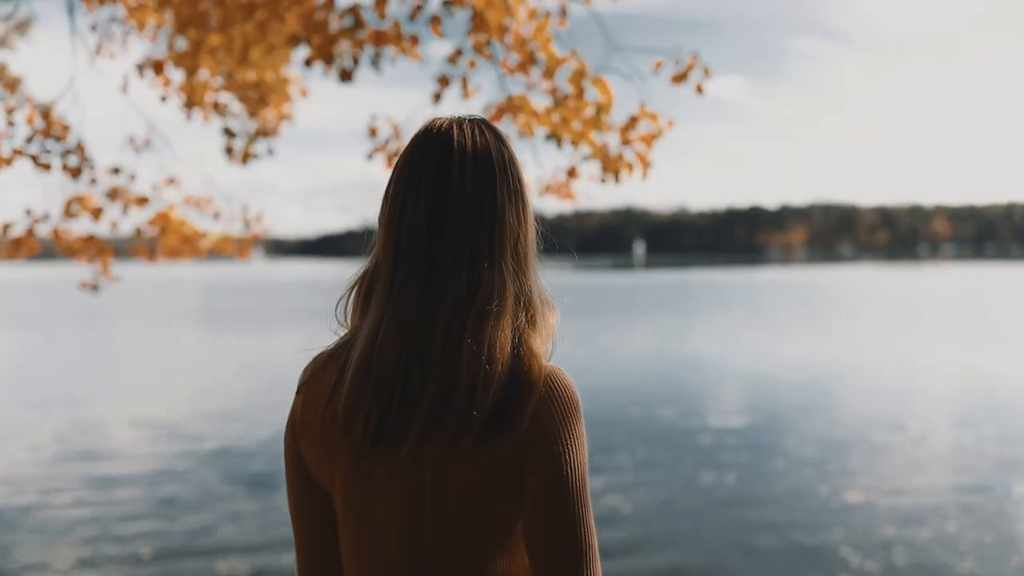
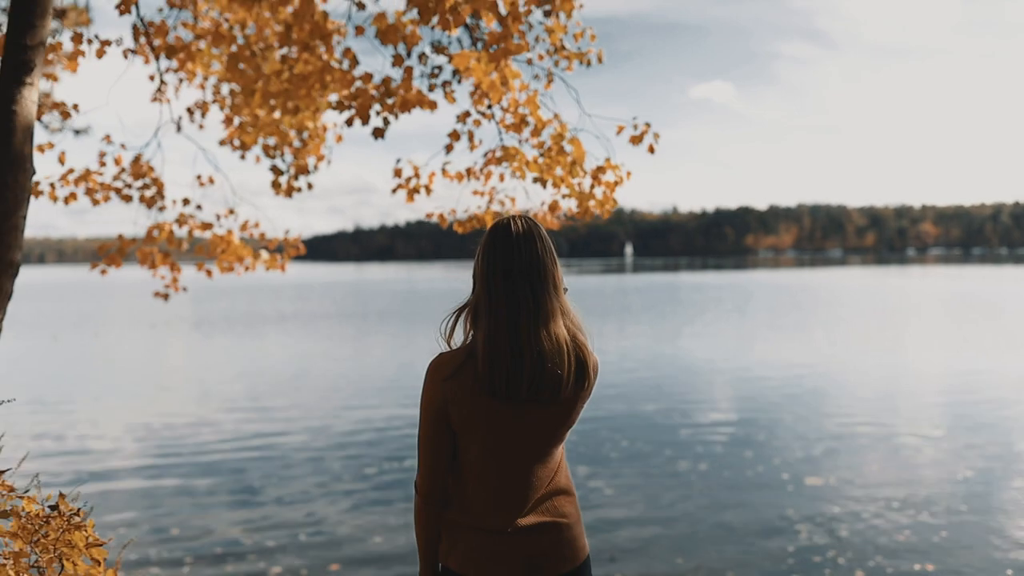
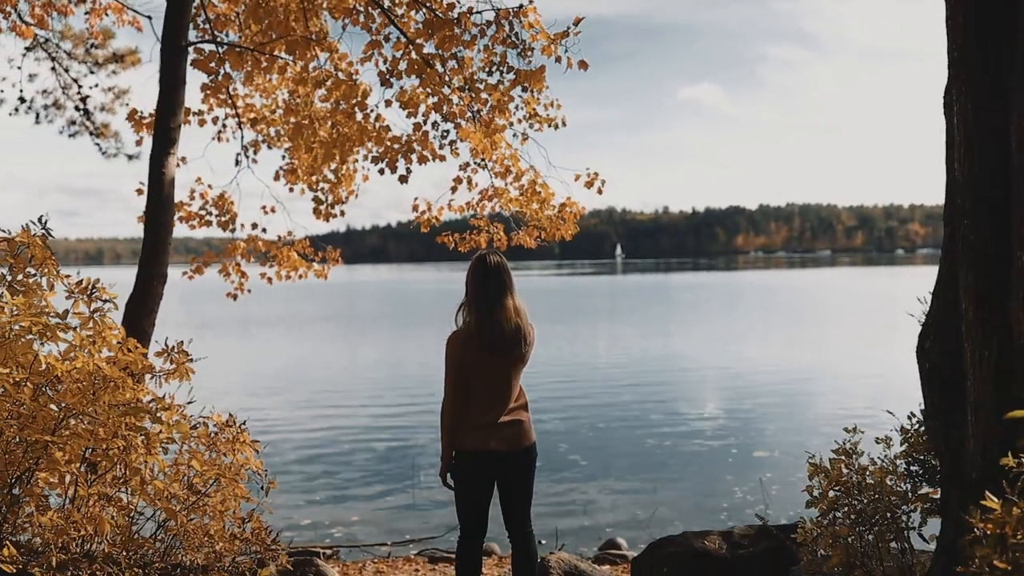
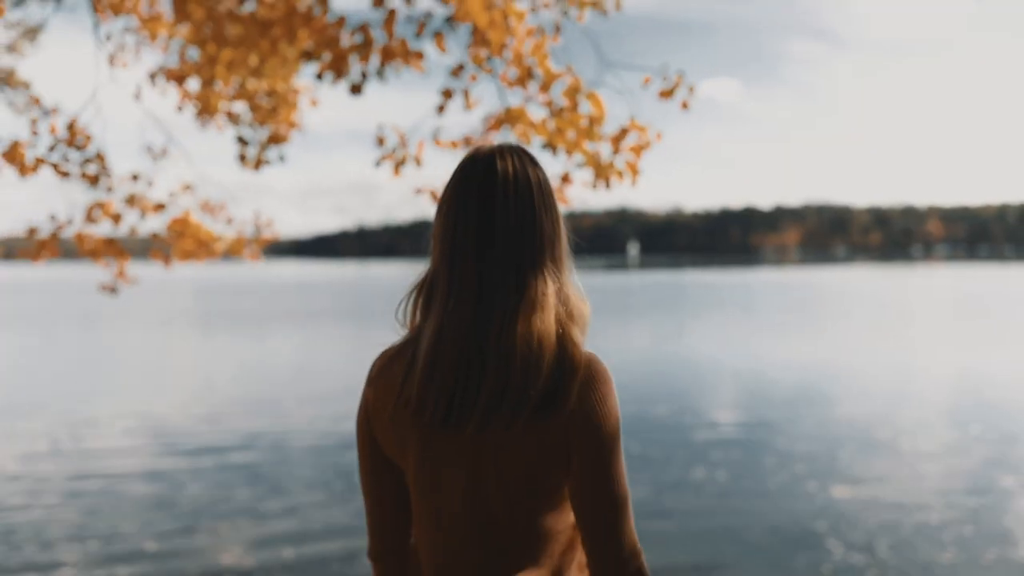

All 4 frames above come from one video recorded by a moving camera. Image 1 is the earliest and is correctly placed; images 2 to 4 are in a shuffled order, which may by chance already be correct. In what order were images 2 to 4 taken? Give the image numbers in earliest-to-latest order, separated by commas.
4, 2, 3
